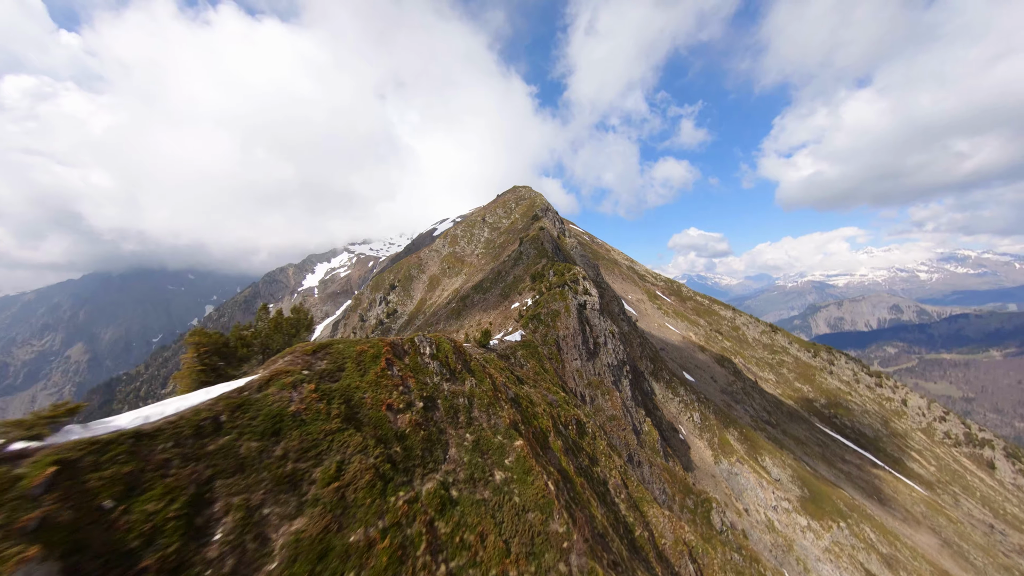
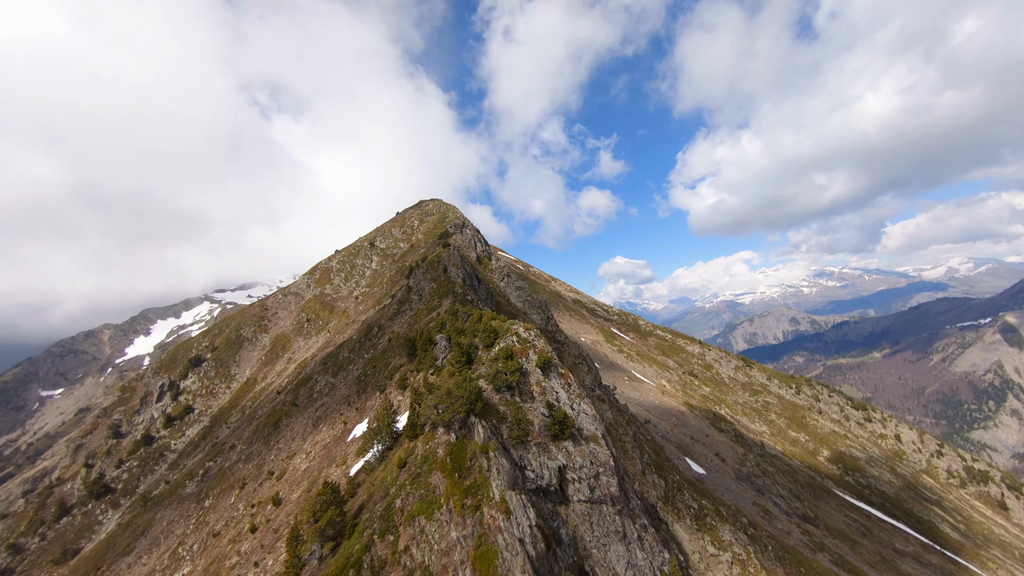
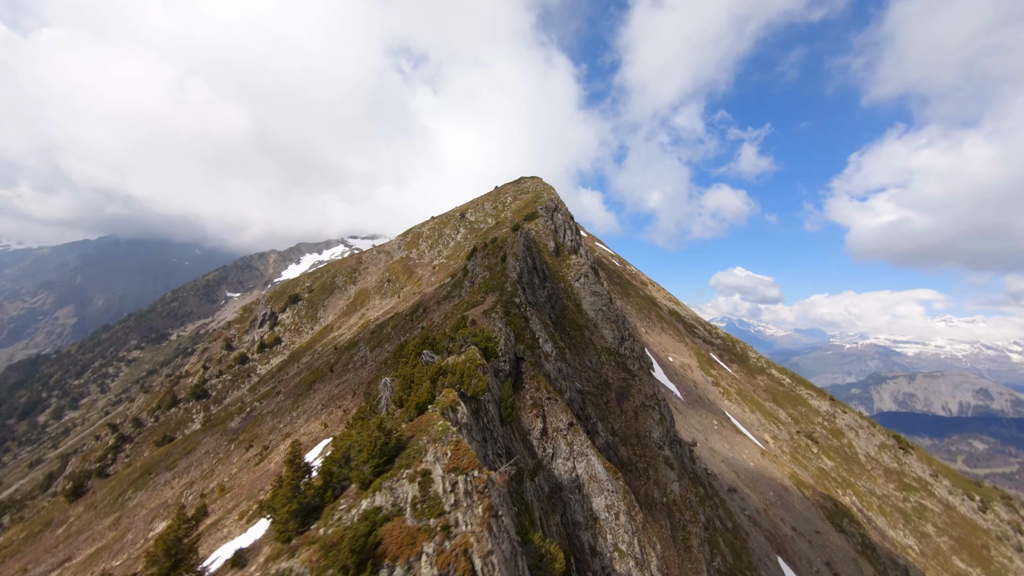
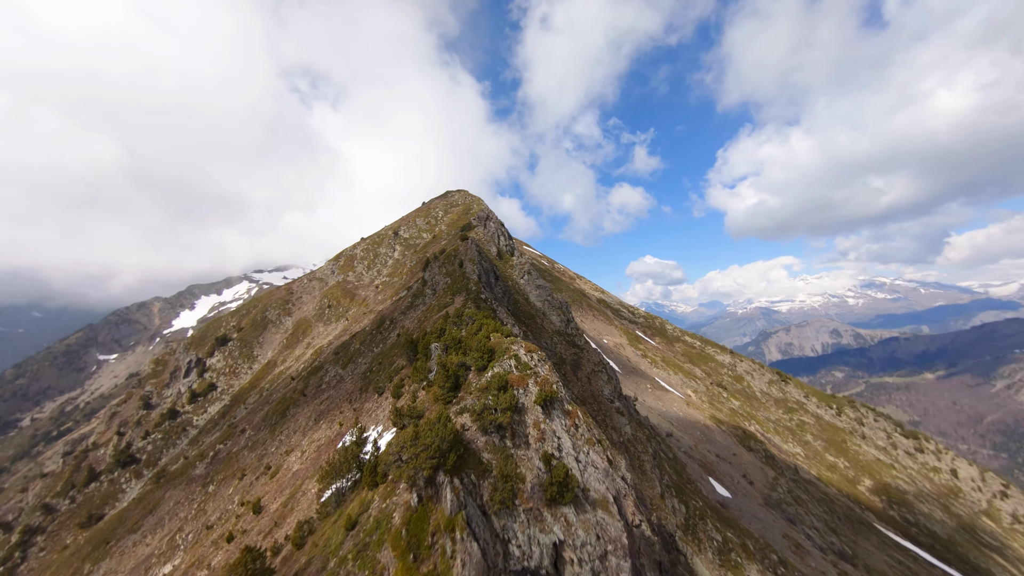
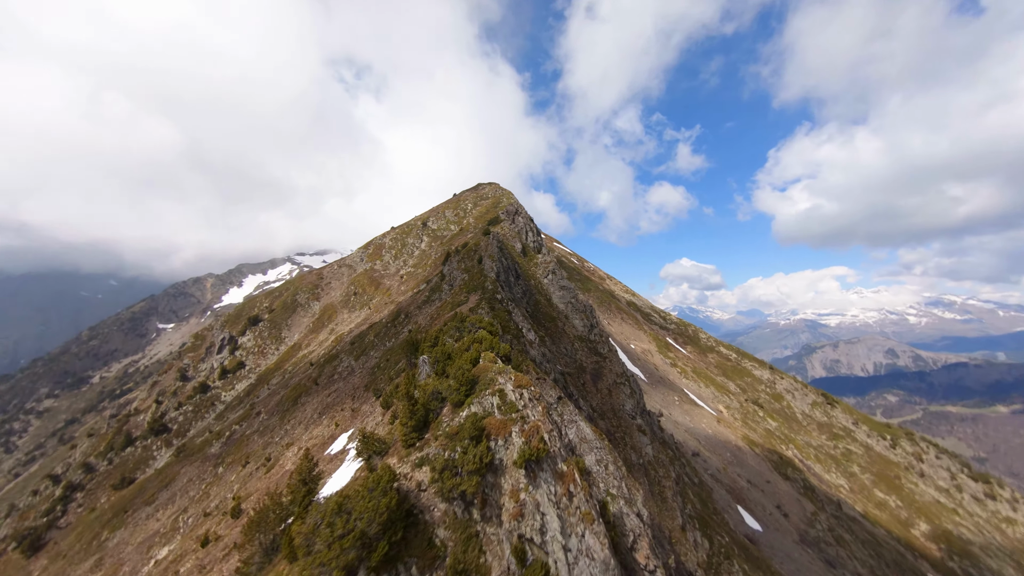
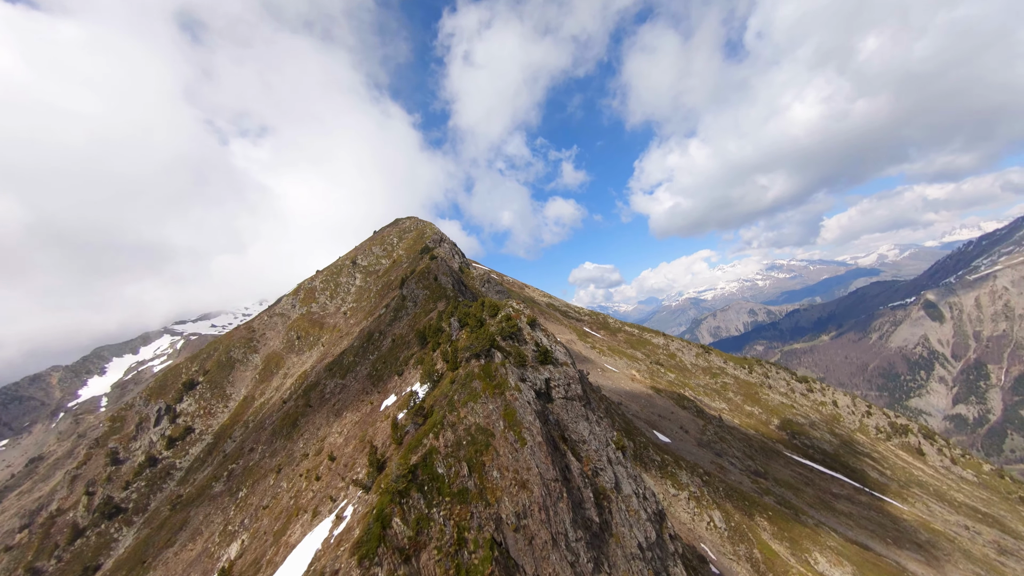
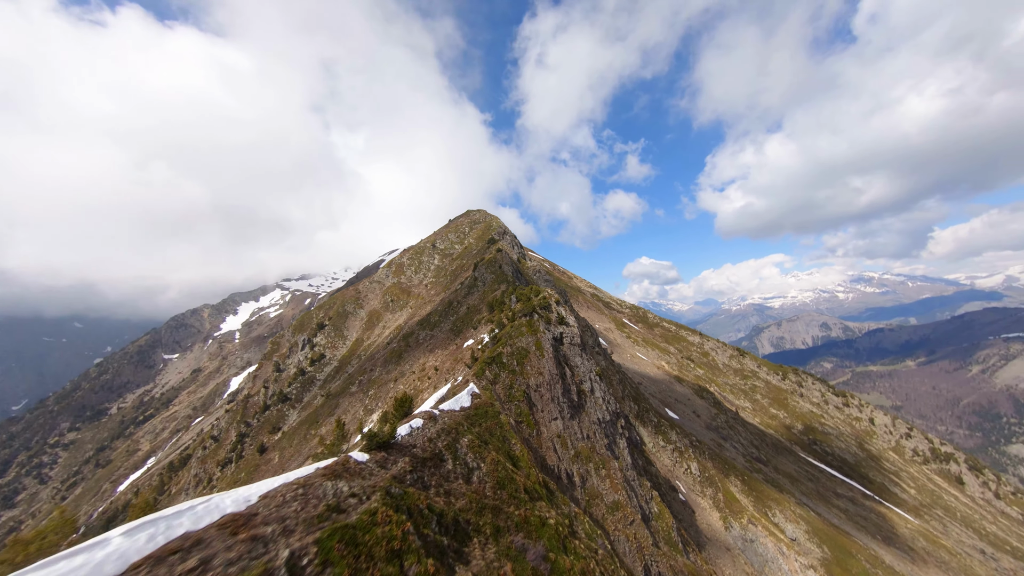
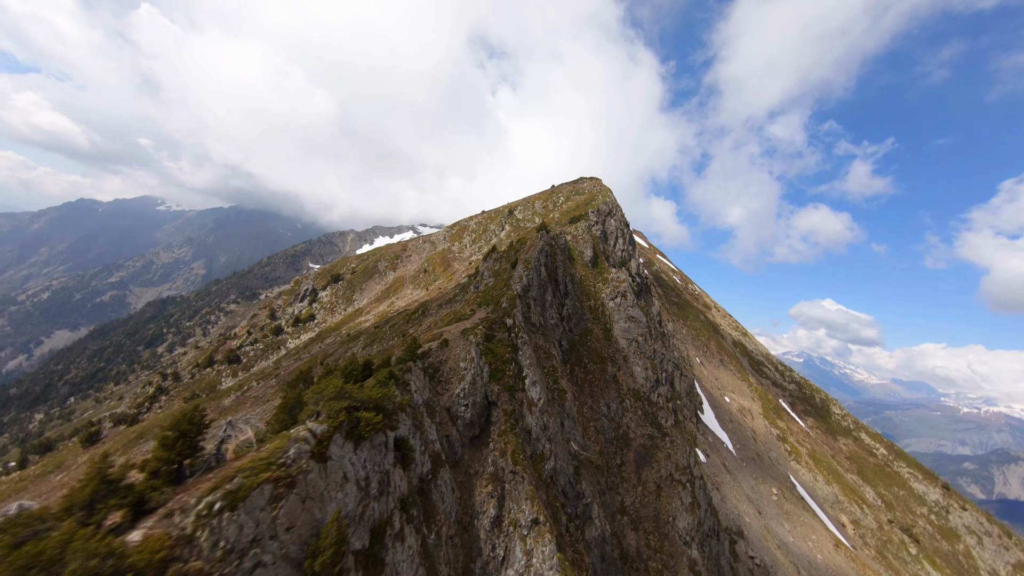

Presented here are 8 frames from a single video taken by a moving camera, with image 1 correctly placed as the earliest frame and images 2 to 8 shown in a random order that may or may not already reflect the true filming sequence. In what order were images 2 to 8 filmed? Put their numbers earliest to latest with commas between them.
7, 6, 2, 4, 5, 3, 8
